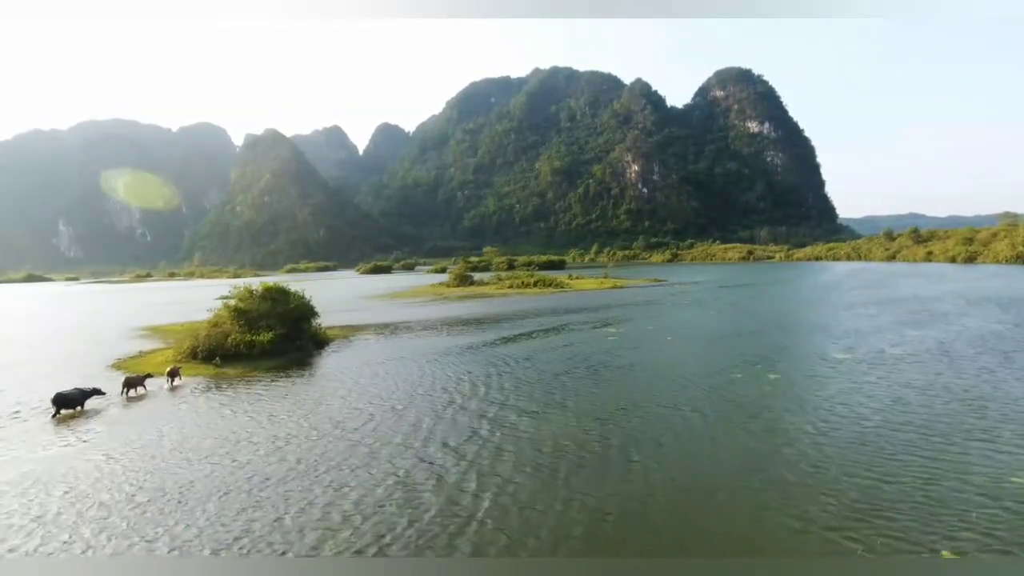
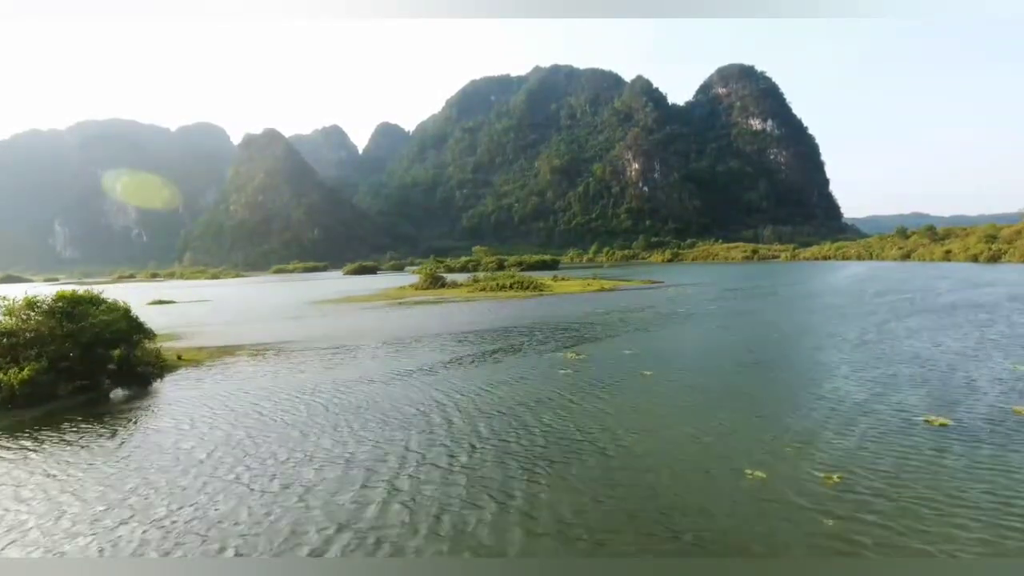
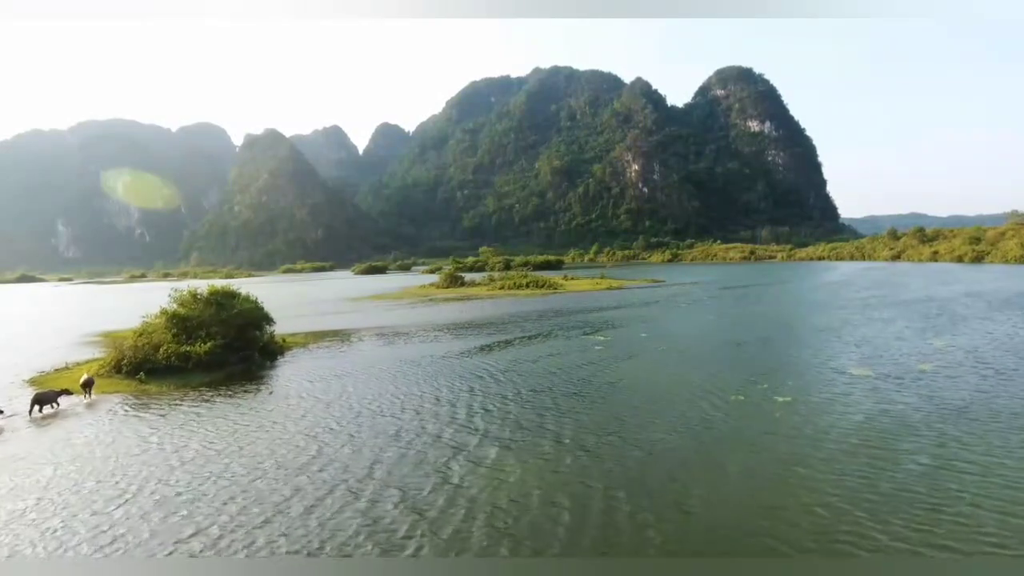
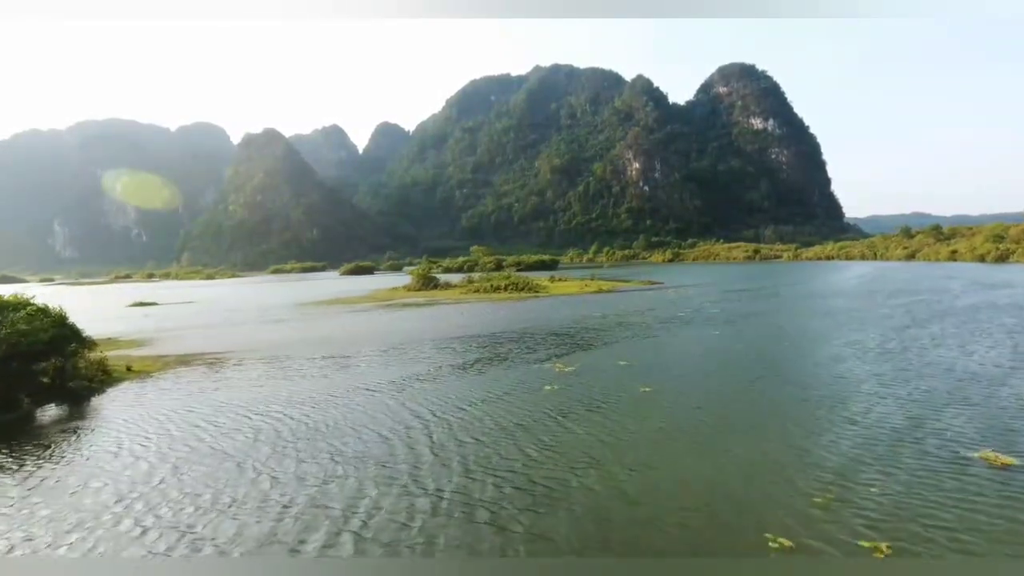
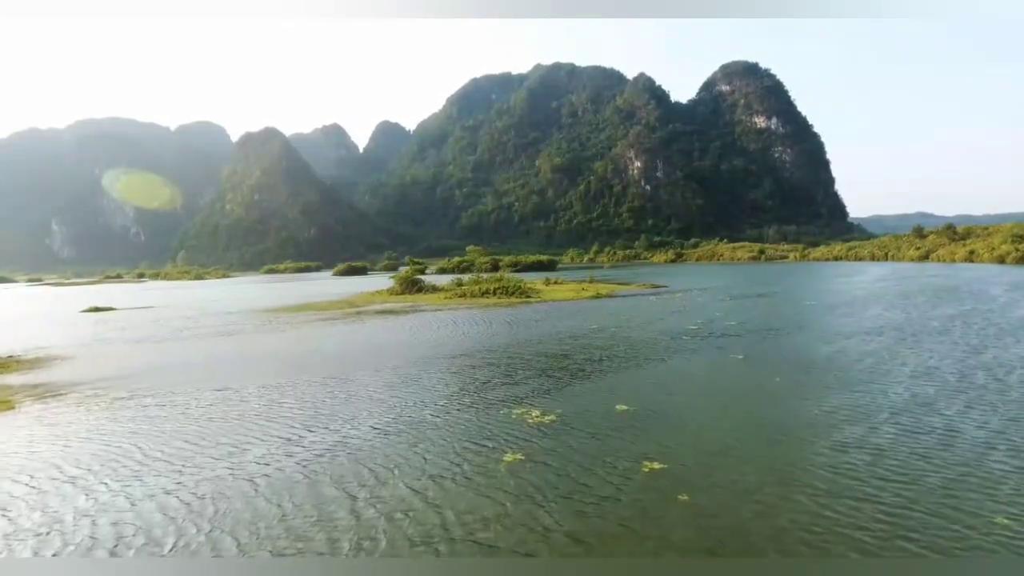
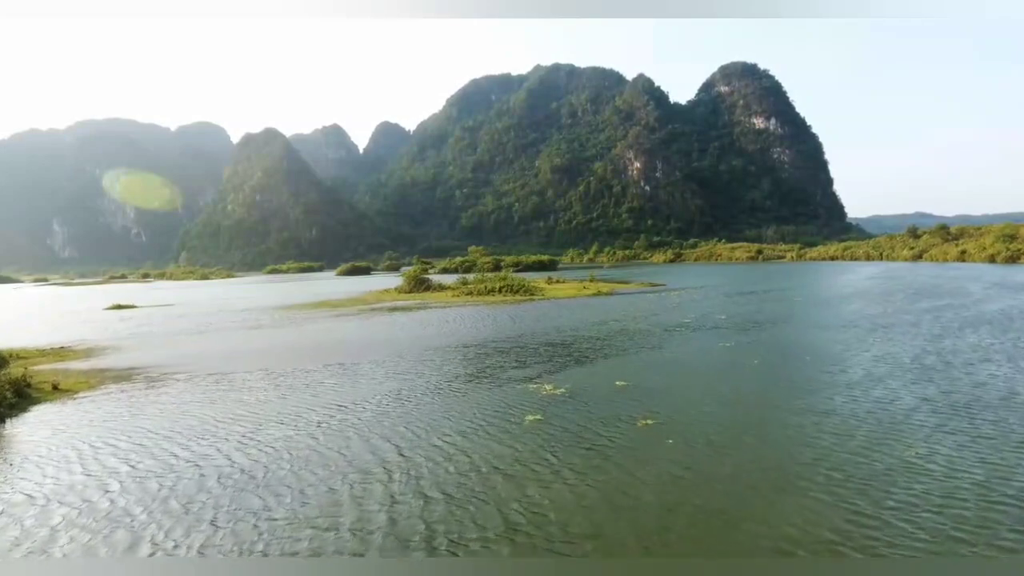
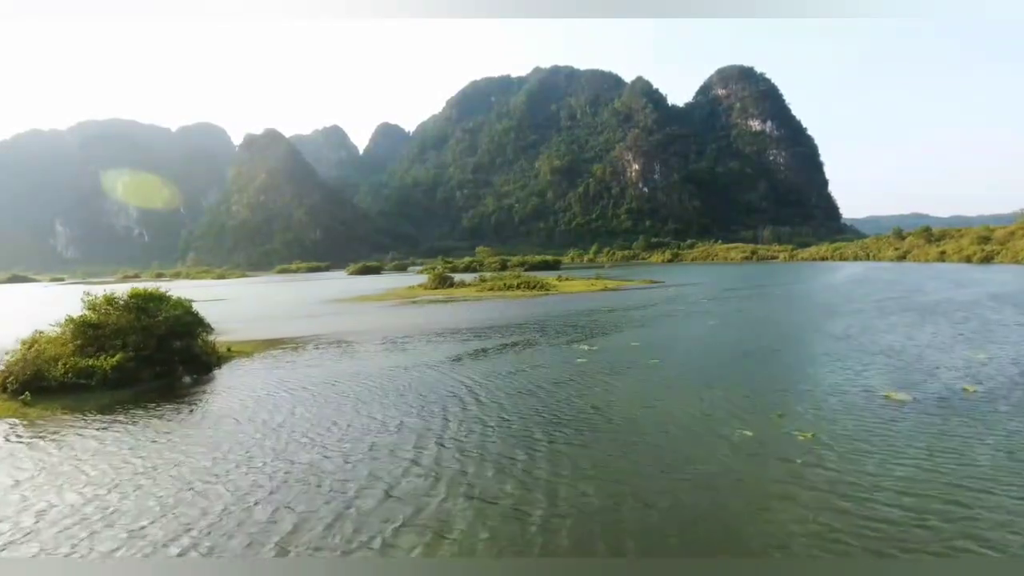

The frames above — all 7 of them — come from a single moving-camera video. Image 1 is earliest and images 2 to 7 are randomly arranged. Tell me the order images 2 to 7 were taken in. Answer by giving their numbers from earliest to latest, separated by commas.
3, 7, 2, 4, 6, 5
